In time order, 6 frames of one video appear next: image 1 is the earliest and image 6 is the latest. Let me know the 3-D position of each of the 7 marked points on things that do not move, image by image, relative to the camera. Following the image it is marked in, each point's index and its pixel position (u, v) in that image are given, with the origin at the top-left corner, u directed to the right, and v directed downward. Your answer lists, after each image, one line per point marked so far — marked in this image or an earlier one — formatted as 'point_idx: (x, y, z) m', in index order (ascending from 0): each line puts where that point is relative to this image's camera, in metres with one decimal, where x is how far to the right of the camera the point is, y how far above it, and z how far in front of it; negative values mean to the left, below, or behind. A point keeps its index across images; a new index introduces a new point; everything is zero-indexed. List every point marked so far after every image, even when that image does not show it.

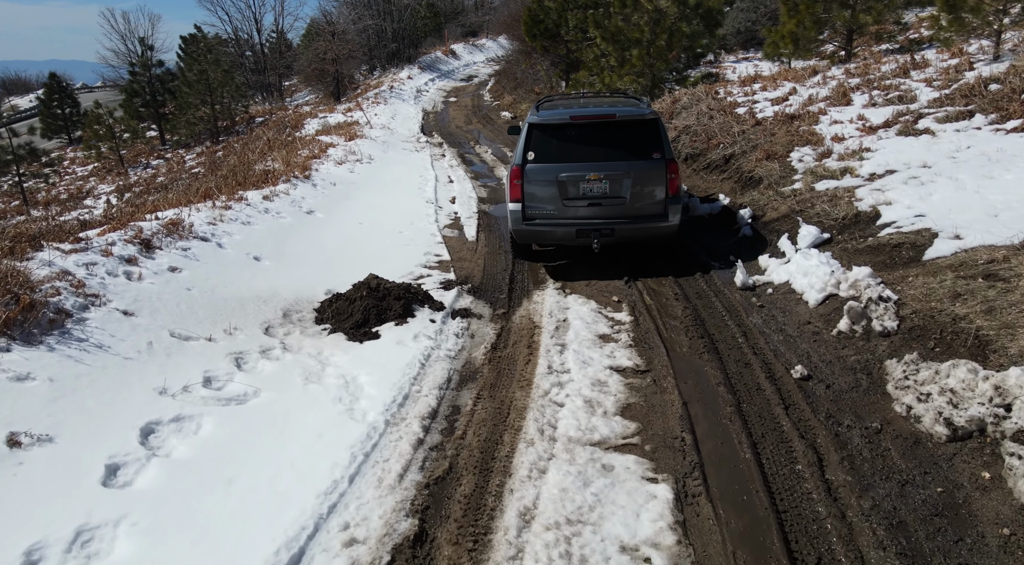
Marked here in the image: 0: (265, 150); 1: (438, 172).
0: (-6.4, +3.4, +18.2) m
1: (-1.6, +2.5, +15.8) m
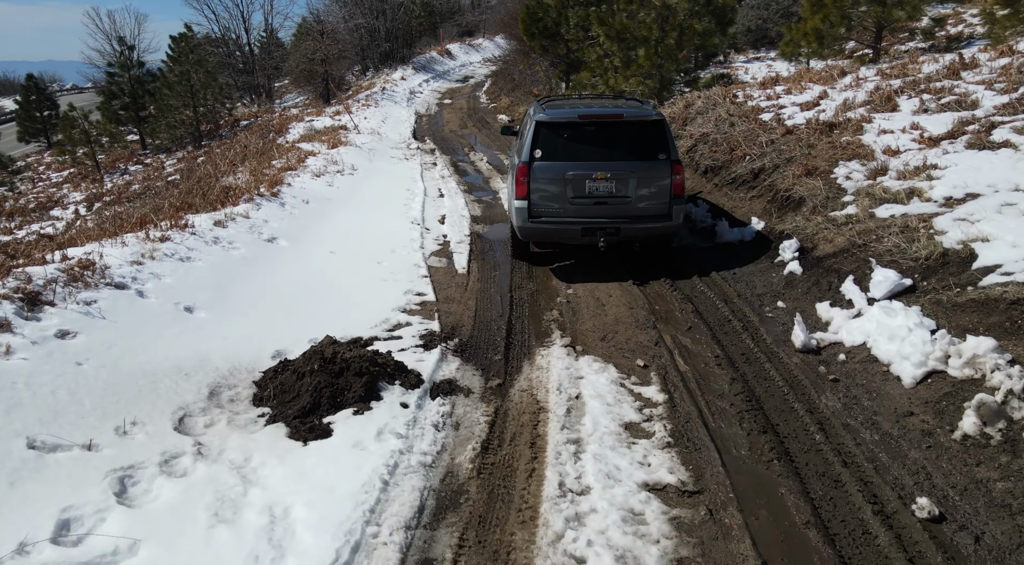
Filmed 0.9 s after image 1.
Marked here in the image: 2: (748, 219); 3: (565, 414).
0: (-6.4, +2.9, +16.7) m
1: (-1.7, +2.0, +14.3) m
2: (+3.0, +0.8, +8.9) m
3: (+0.4, -0.9, +4.6) m
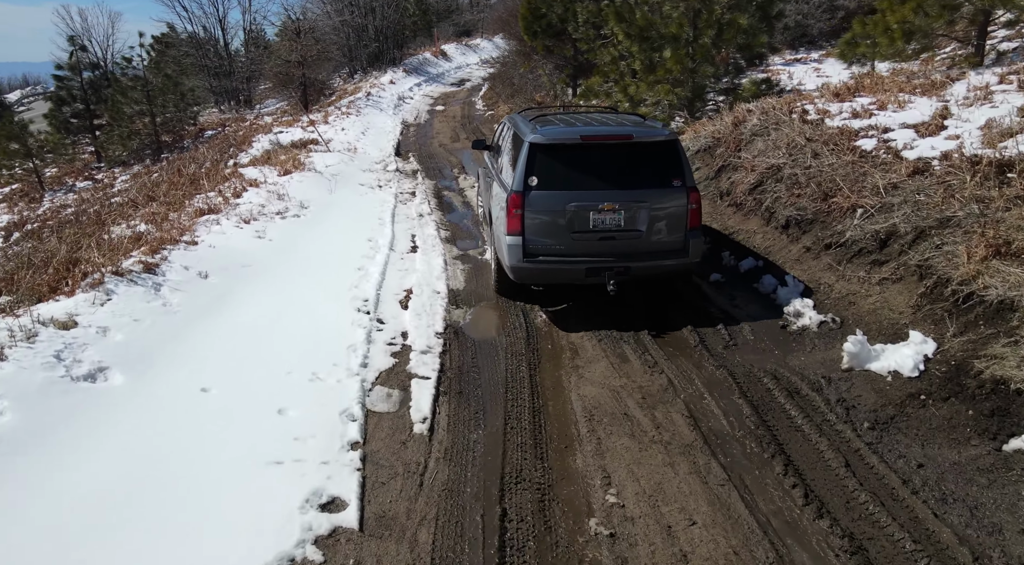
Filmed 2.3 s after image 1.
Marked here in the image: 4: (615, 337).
0: (-6.5, +1.8, +13.1) m
1: (-1.7, +0.8, +10.8) m
2: (+2.9, -0.4, +5.3) m
3: (+0.3, -2.0, +1.1) m
4: (+1.0, -0.6, +6.8) m
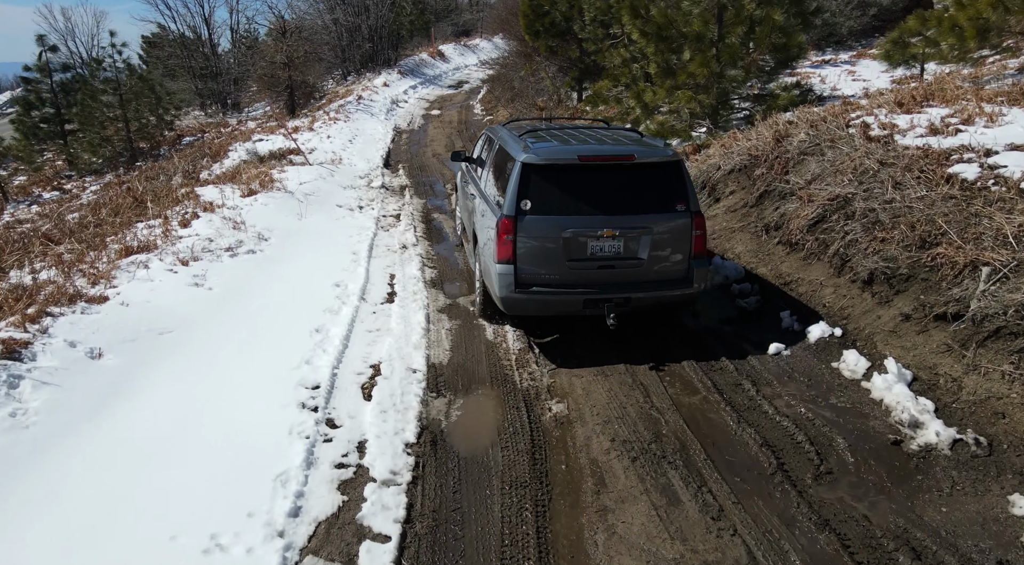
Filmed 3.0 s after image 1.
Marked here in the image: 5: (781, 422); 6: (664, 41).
0: (-6.5, +1.1, +11.2) m
1: (-1.7, +0.2, +8.9) m
2: (+2.9, -1.0, +3.4) m
3: (+0.3, -2.7, -0.8) m
4: (+1.0, -1.2, +4.9) m
5: (+2.0, -1.0, +5.2) m
6: (+2.7, +4.2, +12.2) m
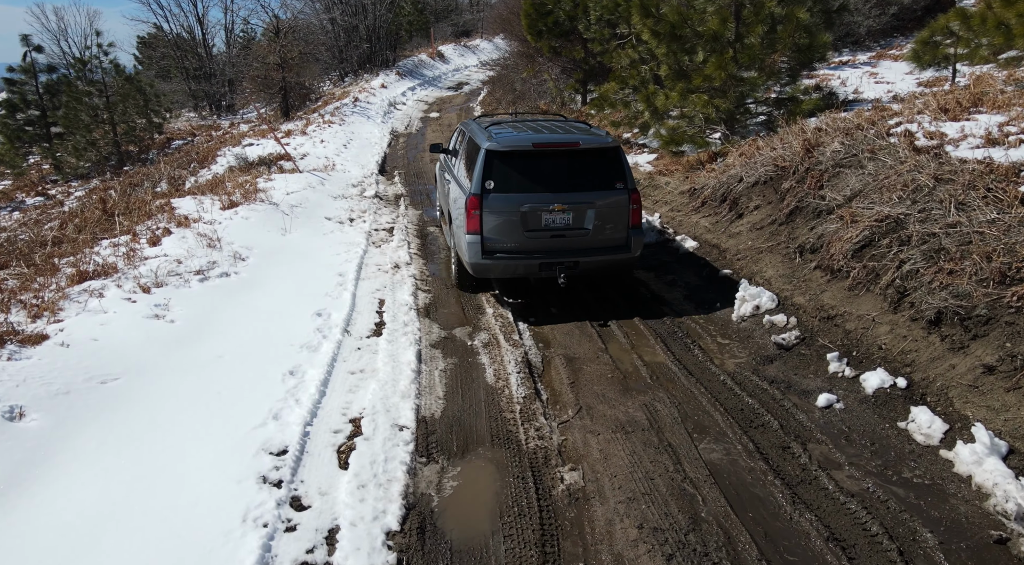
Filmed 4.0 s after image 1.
0: (-6.4, +0.8, +10.3) m
1: (-1.7, -0.1, +7.9) m
2: (+3.0, -1.3, +2.5) m
3: (+0.3, -3.0, -1.8) m
4: (+1.0, -1.5, +3.9) m
5: (+2.0, -1.3, +4.2) m
6: (+2.7, +3.9, +11.3) m
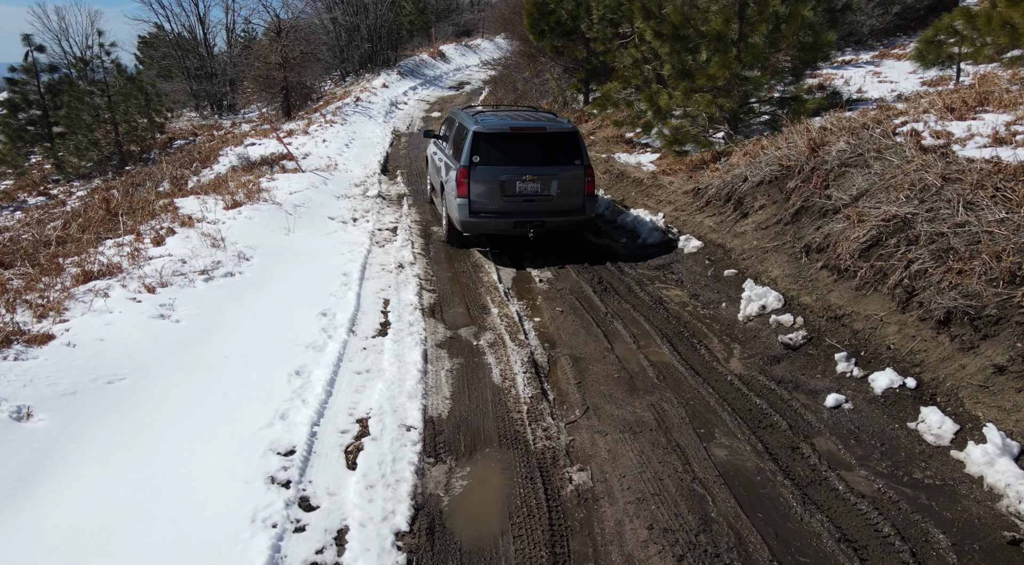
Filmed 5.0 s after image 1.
0: (-6.4, +0.8, +10.3) m
1: (-1.7, -0.1, +7.9) m
2: (+3.0, -1.3, +2.4) m
3: (+0.4, -3.0, -1.8) m
4: (+1.1, -1.5, +3.9) m
5: (+2.1, -1.3, +4.2) m
6: (+2.8, +3.9, +11.3) m
